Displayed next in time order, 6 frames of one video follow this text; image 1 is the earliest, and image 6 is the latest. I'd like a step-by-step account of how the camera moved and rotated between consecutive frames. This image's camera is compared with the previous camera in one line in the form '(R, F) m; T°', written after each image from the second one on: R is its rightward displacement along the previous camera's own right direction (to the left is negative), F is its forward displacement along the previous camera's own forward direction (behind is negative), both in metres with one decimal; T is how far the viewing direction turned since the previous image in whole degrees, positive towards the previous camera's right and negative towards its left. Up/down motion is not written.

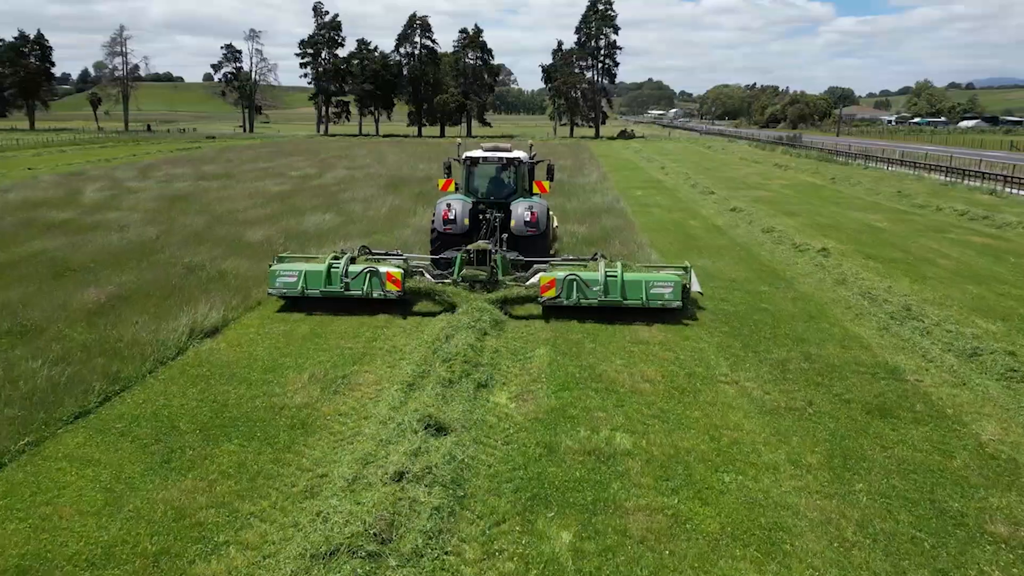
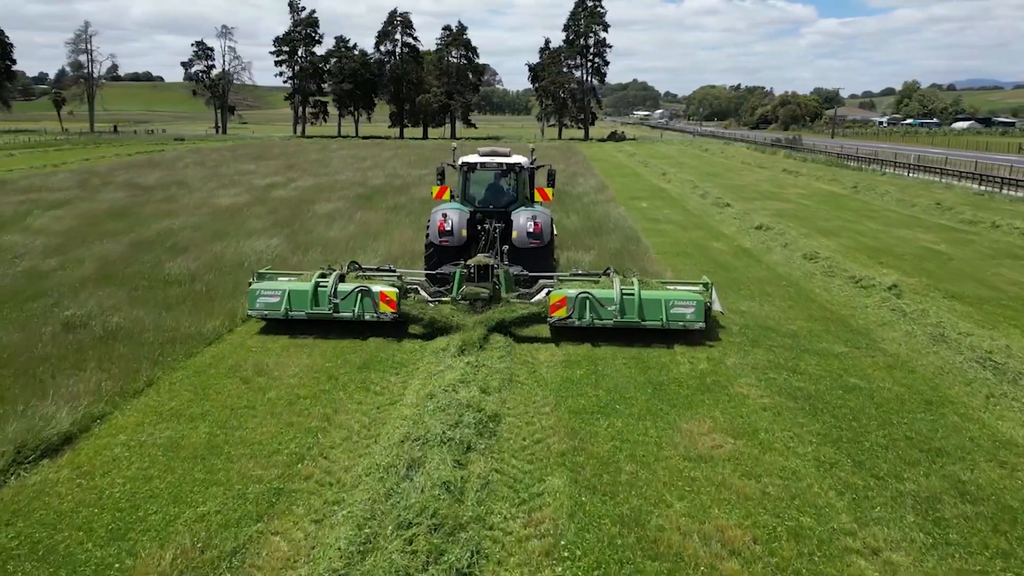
(-0.1, +2.7) m; +1°
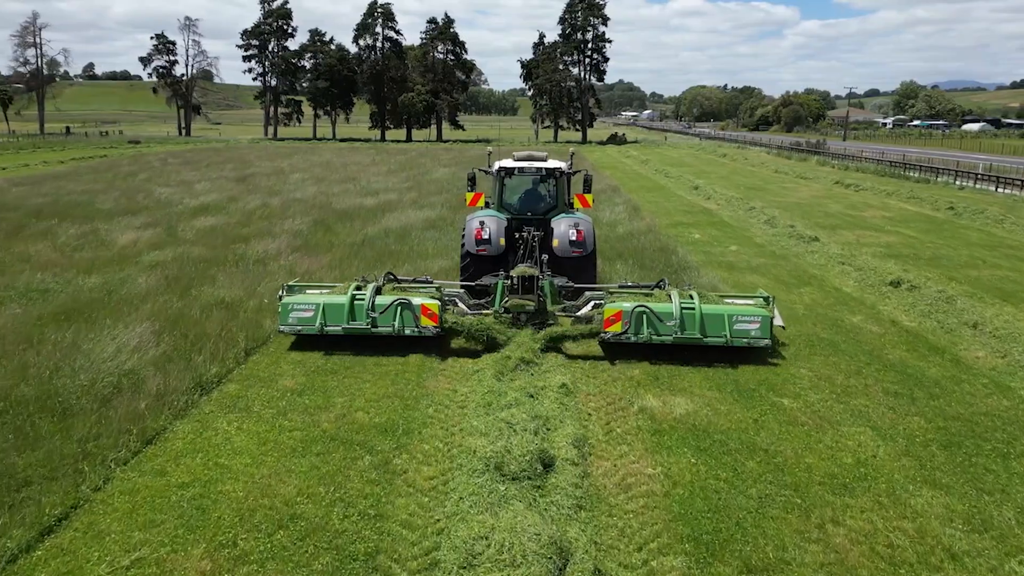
(-0.5, +5.1) m; +1°
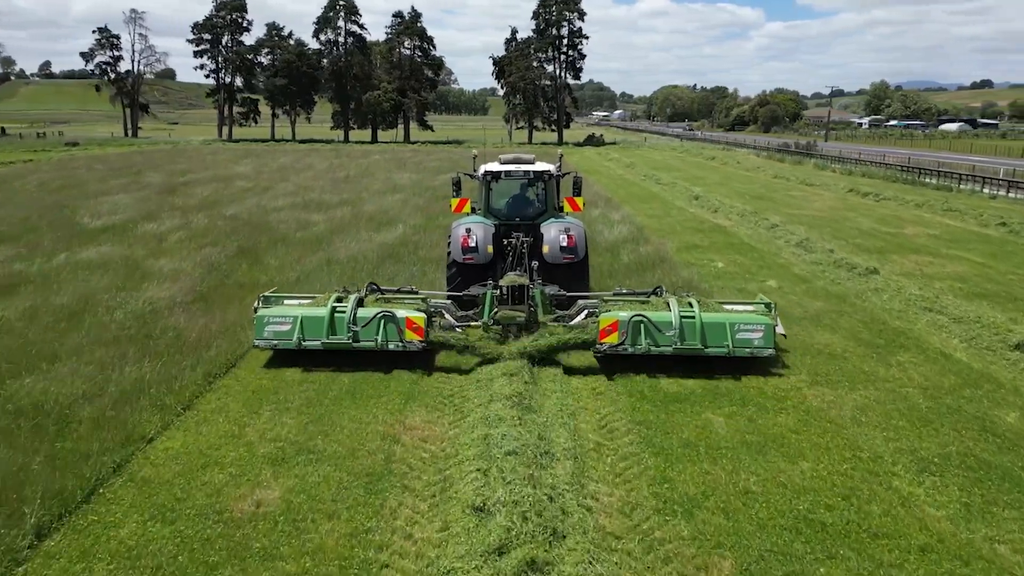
(-0.1, +3.1) m; +2°
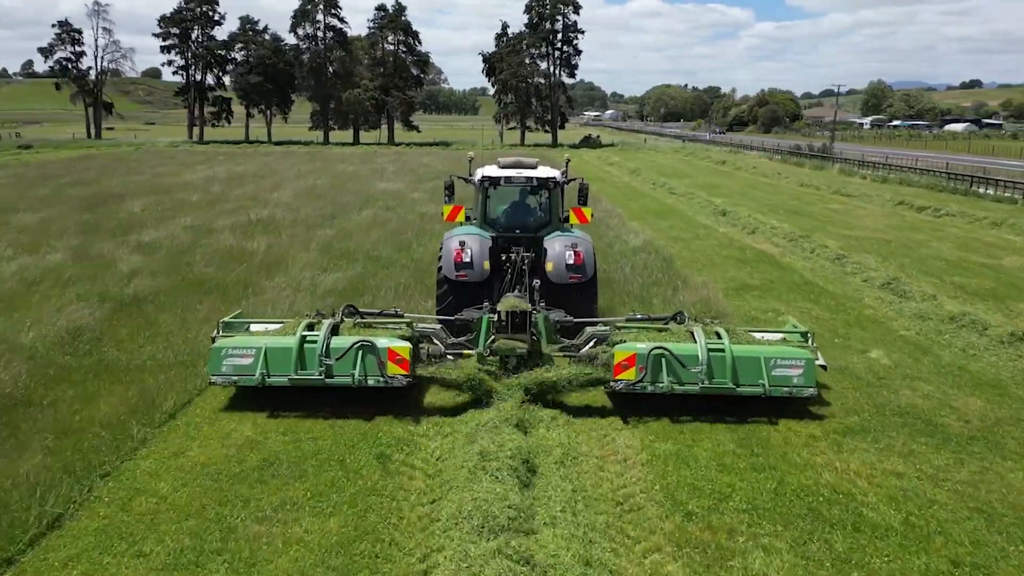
(0.0, +3.4) m; +1°
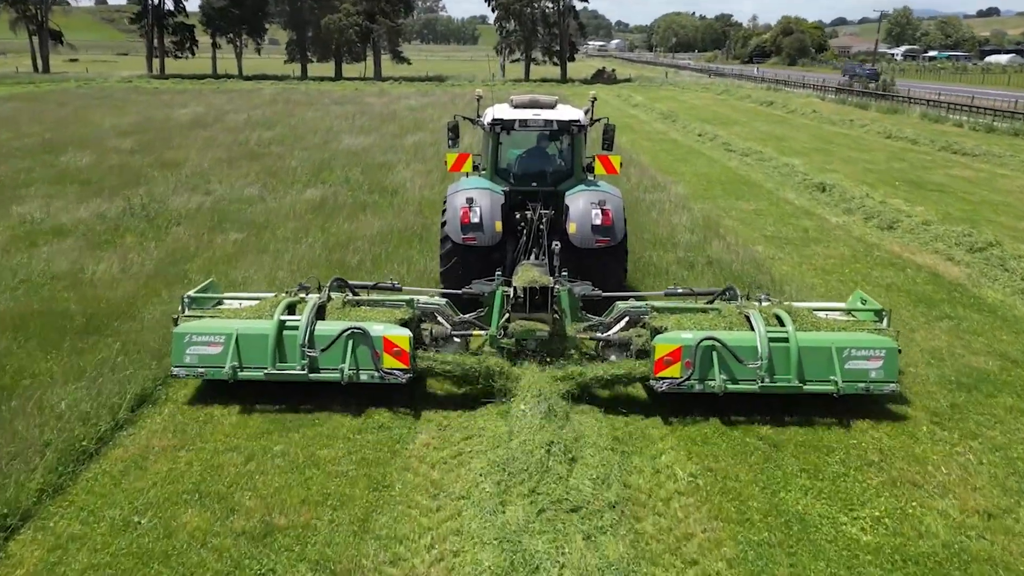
(-0.2, +5.0) m; 0°
